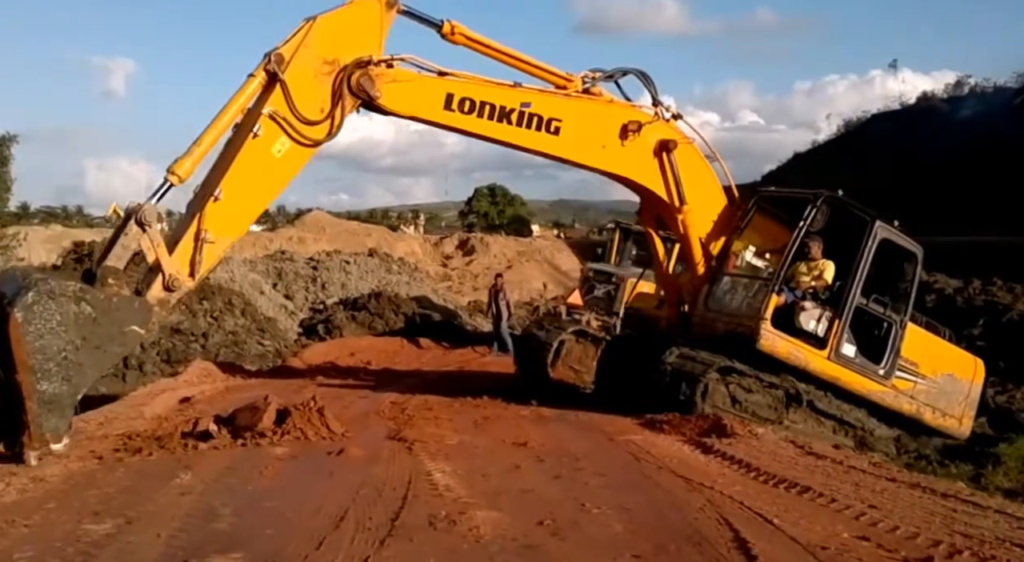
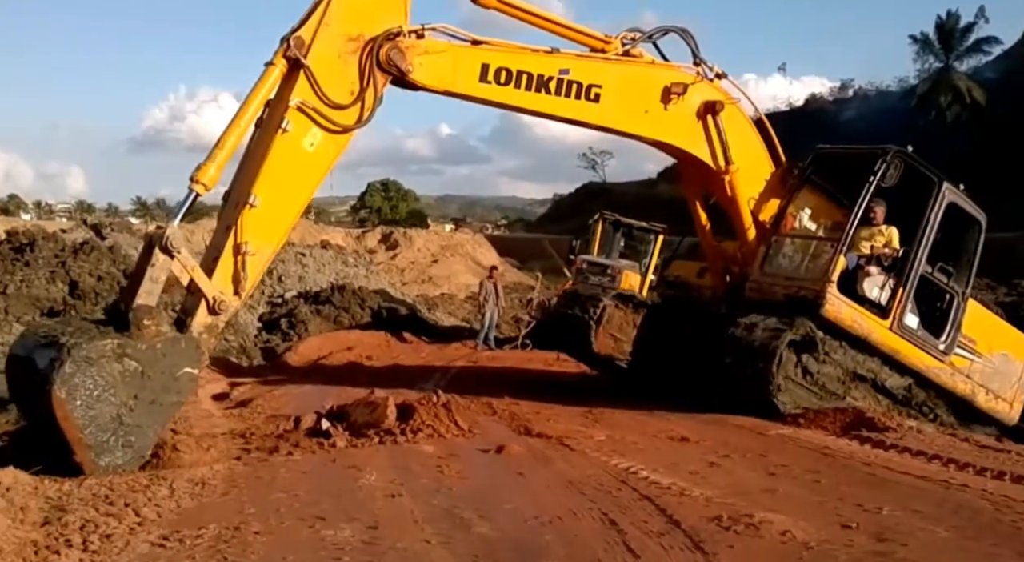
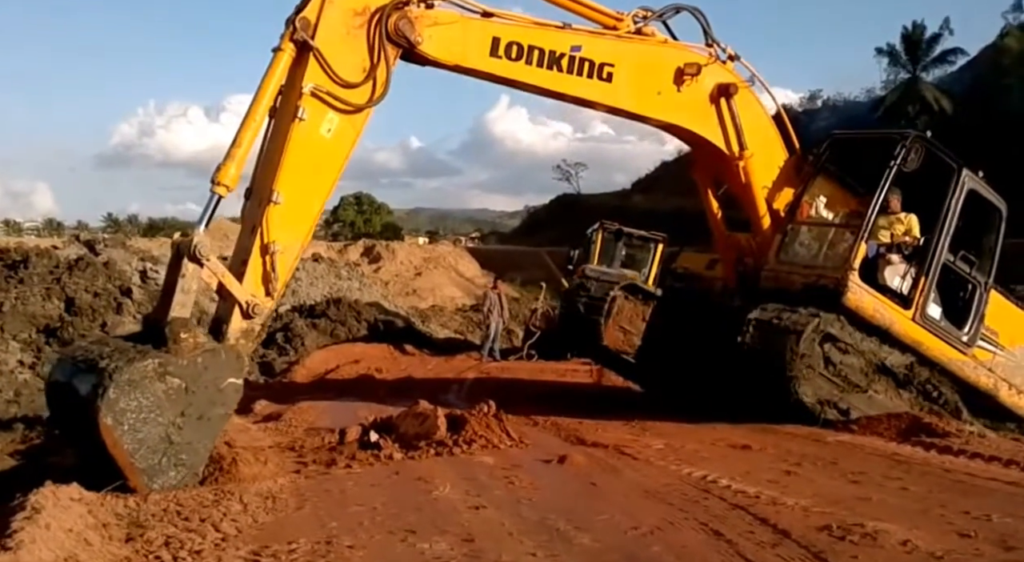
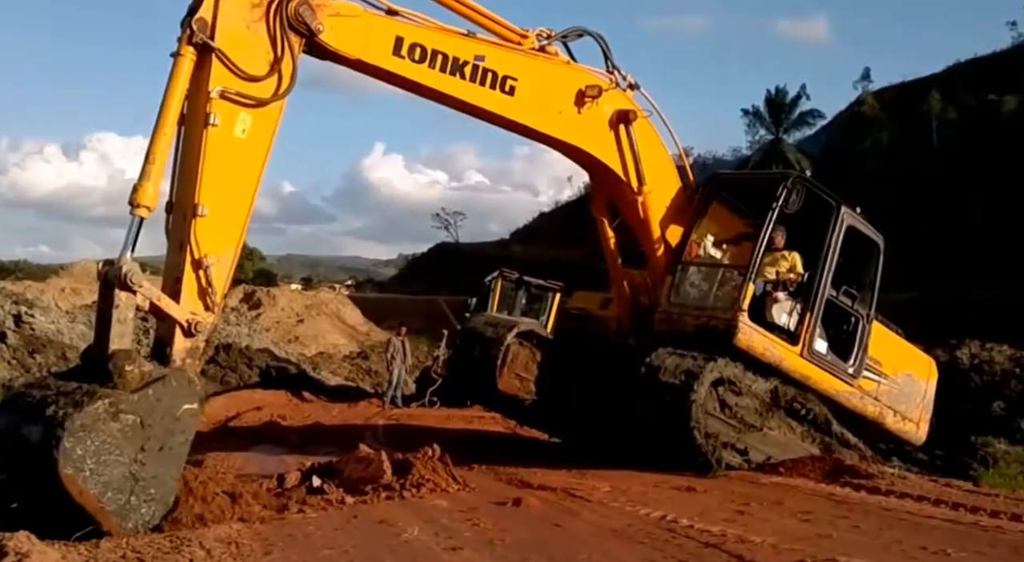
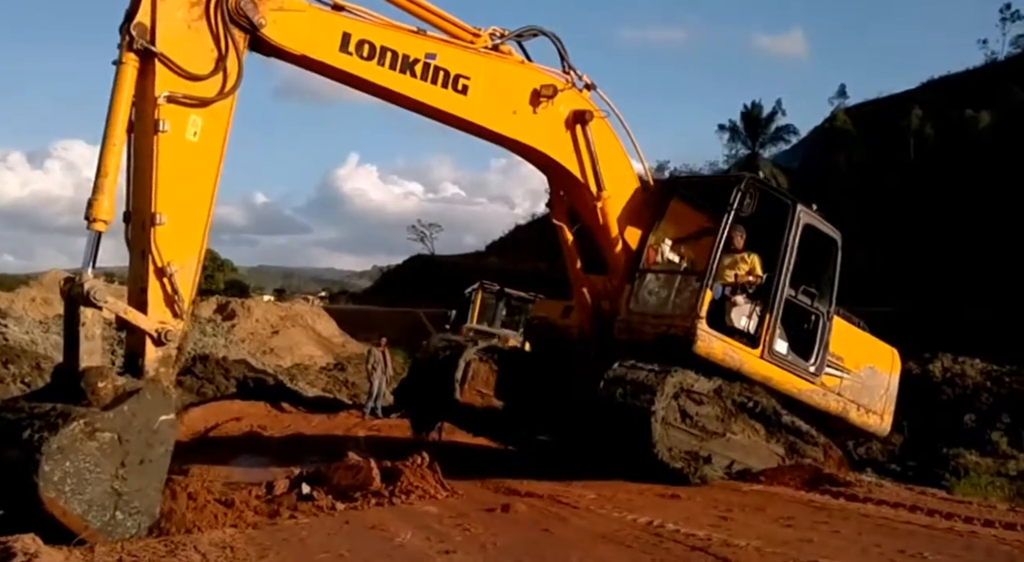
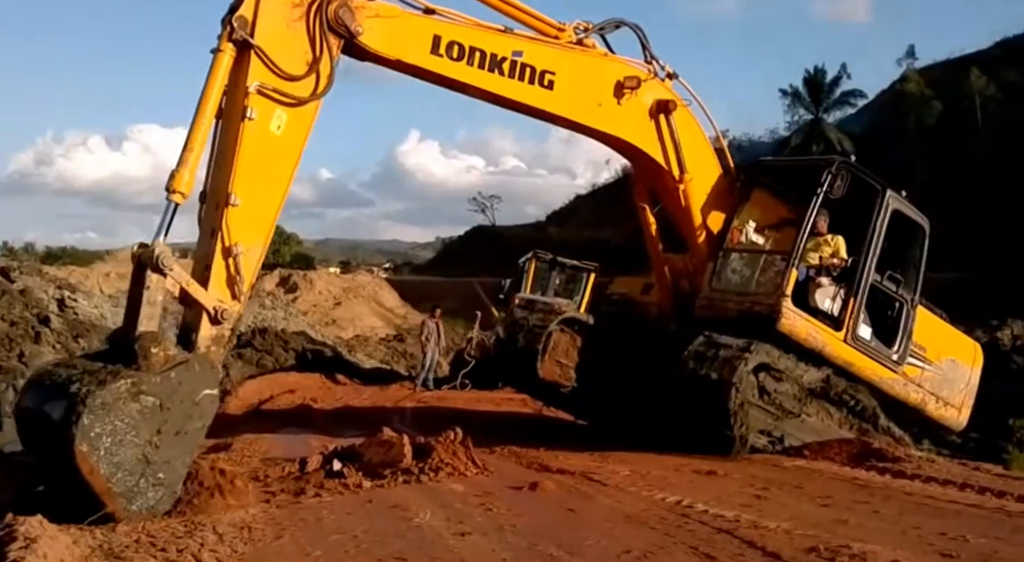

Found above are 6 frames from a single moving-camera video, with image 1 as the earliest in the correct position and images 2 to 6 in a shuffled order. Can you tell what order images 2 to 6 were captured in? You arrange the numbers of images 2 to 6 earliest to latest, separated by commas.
2, 3, 6, 4, 5
